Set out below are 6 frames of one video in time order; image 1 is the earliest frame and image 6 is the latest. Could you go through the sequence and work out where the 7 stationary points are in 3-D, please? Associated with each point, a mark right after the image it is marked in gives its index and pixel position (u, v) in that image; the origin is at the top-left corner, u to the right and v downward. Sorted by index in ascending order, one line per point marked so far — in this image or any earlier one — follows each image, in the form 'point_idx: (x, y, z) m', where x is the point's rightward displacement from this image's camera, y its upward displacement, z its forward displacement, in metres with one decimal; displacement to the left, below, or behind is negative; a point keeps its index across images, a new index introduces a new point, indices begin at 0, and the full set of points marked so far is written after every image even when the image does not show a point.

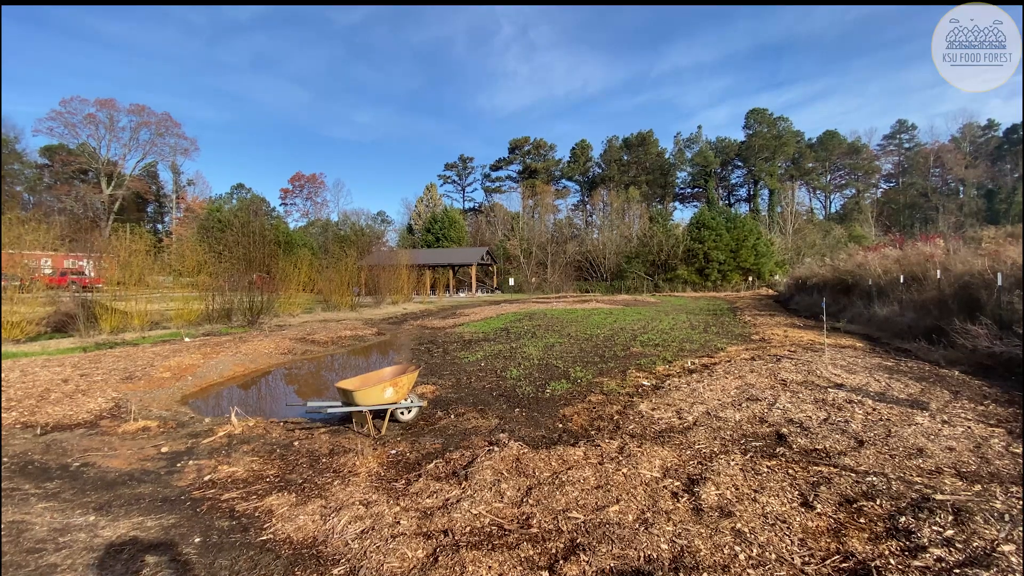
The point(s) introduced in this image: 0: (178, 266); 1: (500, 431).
0: (-9.8, +0.6, +14.1) m
1: (-0.1, -1.5, +5.0) m
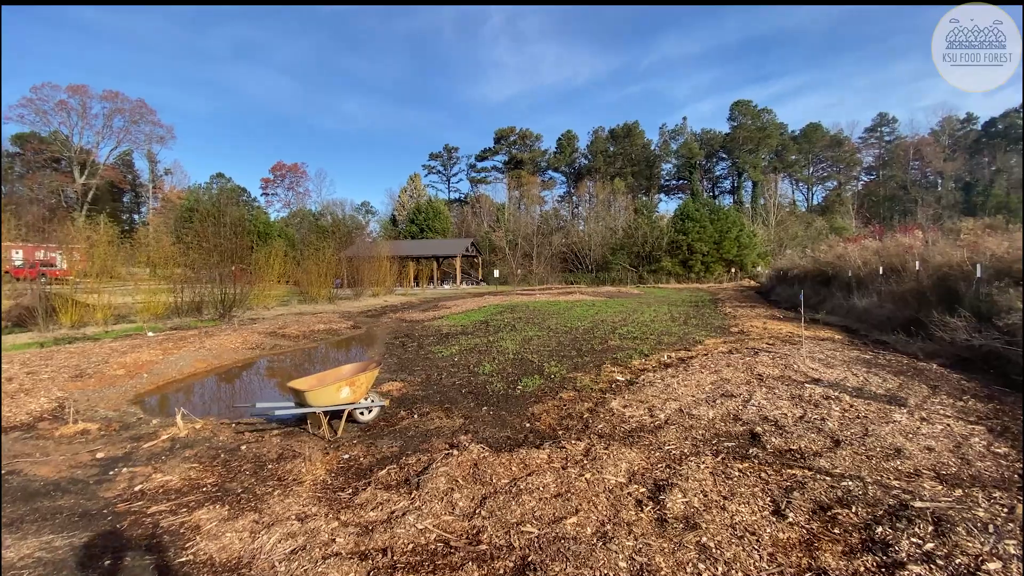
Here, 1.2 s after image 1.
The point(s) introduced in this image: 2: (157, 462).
0: (-10.4, +0.8, +13.5) m
1: (-0.5, -1.4, +4.7) m
2: (-3.2, -1.6, +4.3) m
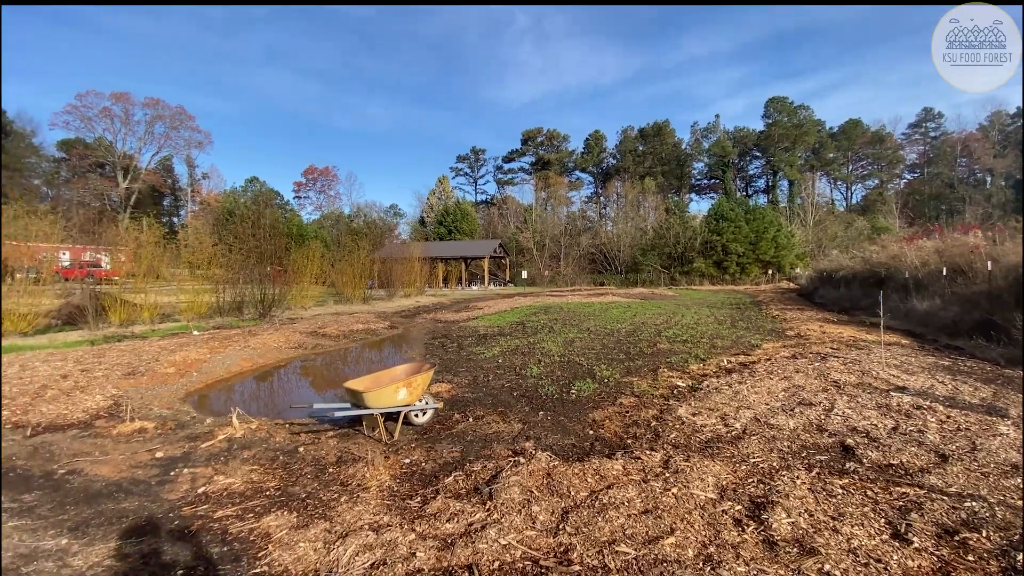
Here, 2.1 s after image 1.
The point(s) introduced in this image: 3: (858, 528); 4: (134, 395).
0: (-9.4, +0.9, +13.8) m
1: (+0.1, -1.4, +4.5) m
2: (-2.6, -1.5, +4.2) m
3: (+2.1, -1.4, +2.9) m
4: (-5.3, -1.5, +6.6) m
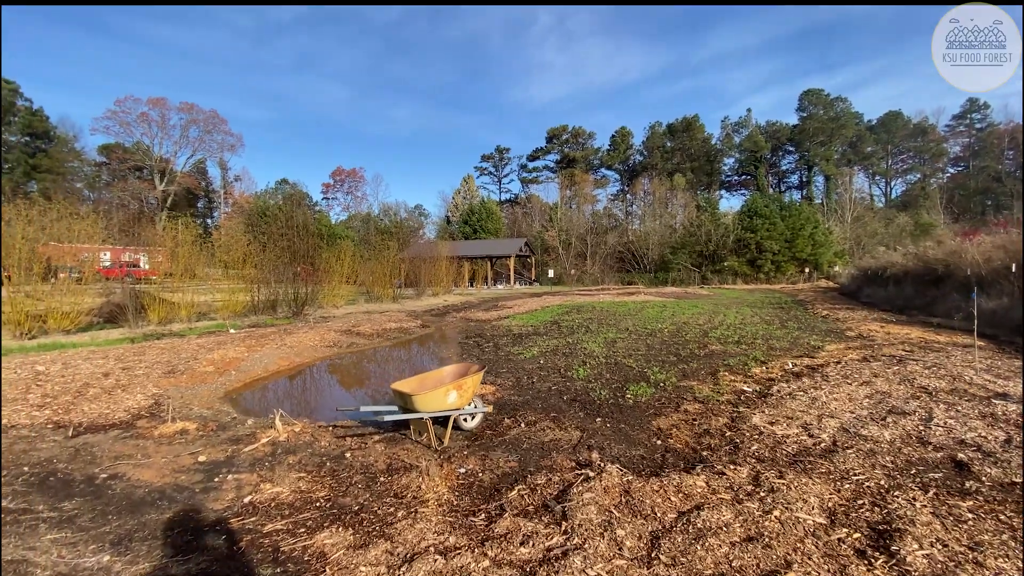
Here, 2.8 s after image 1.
0: (-8.4, +0.9, +13.9) m
1: (+0.7, -1.4, +4.1) m
2: (-2.1, -1.5, +4.0) m
3: (+2.5, -1.4, +2.4) m
4: (-4.6, -1.4, +6.5) m
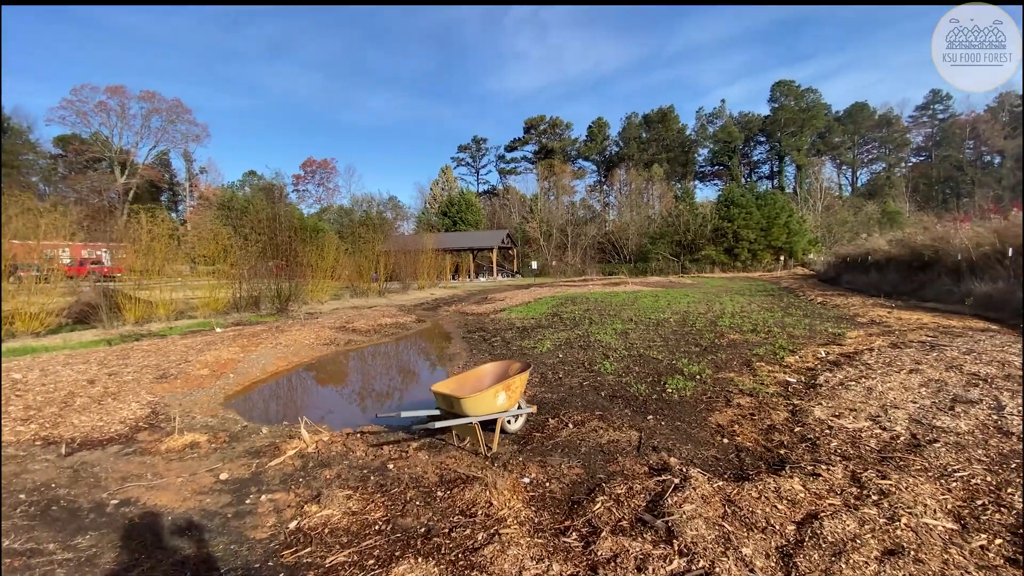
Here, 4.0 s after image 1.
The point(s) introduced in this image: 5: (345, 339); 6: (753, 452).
0: (-8.4, +1.0, +13.1) m
1: (+1.1, -1.3, +3.8) m
2: (-1.6, -1.5, +3.5) m
3: (+3.1, -1.3, +2.2) m
4: (-4.3, -1.4, +5.9) m
5: (-3.7, -1.2, +10.6) m
6: (+1.9, -1.3, +3.7) m
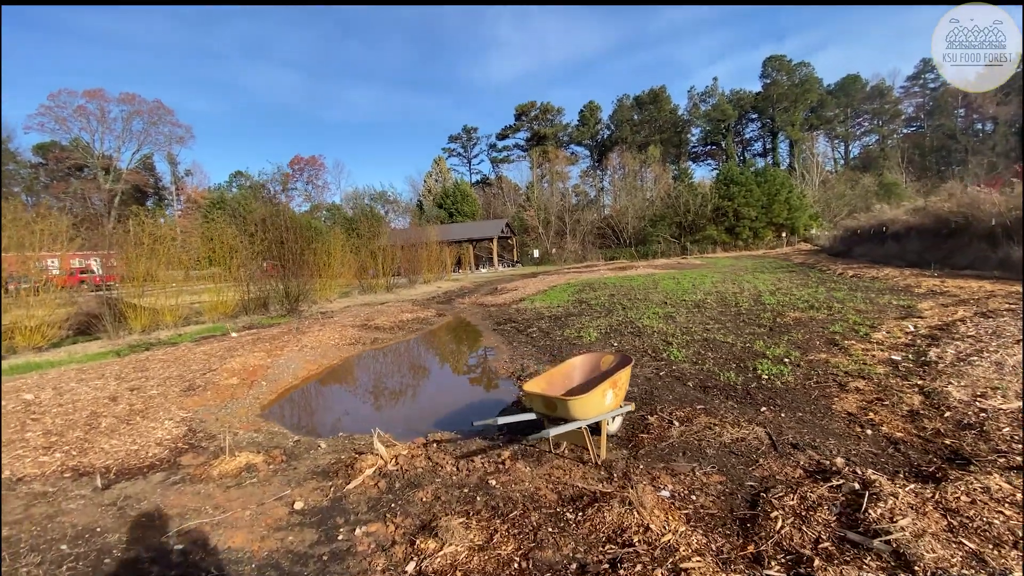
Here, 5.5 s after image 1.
0: (-7.8, +0.9, +12.4) m
1: (+2.0, -1.1, +3.3) m
2: (-0.7, -1.4, +3.0) m
3: (+4.0, -1.1, +1.7) m
4: (-3.4, -1.4, +5.4) m
5: (-3.0, -1.1, +10.1) m
6: (+2.7, -1.0, +3.2) m
